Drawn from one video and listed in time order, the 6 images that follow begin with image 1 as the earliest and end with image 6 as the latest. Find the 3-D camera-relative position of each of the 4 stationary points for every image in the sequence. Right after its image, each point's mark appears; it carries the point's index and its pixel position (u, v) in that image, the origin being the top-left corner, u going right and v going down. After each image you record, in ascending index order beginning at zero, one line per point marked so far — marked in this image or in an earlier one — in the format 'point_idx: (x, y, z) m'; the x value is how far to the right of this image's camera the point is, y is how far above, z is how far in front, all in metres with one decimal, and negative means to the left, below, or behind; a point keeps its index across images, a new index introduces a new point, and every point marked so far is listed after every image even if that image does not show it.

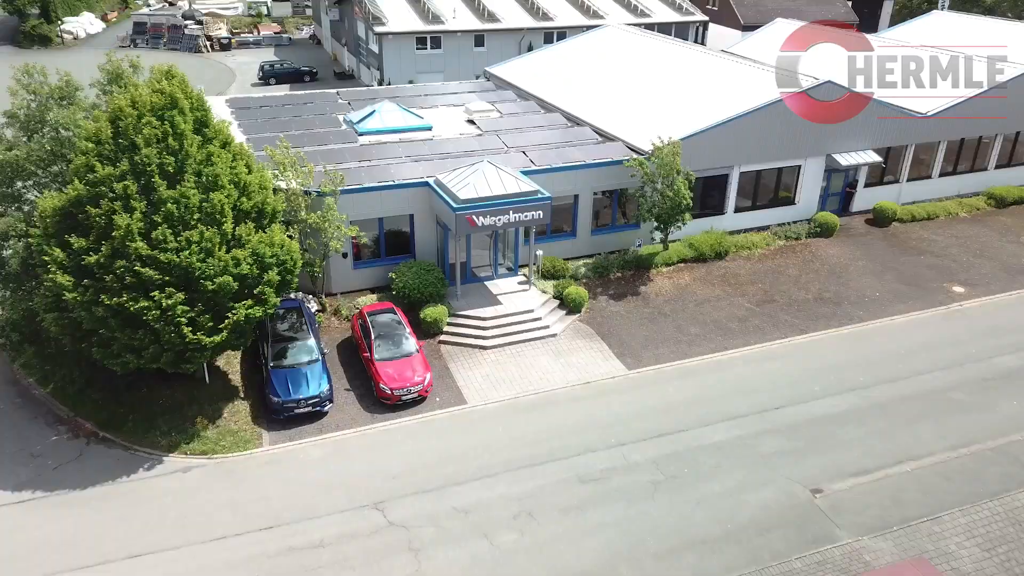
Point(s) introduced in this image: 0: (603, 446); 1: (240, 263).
0: (+2.2, -3.9, +19.9) m
1: (-6.3, +0.5, +18.9) m
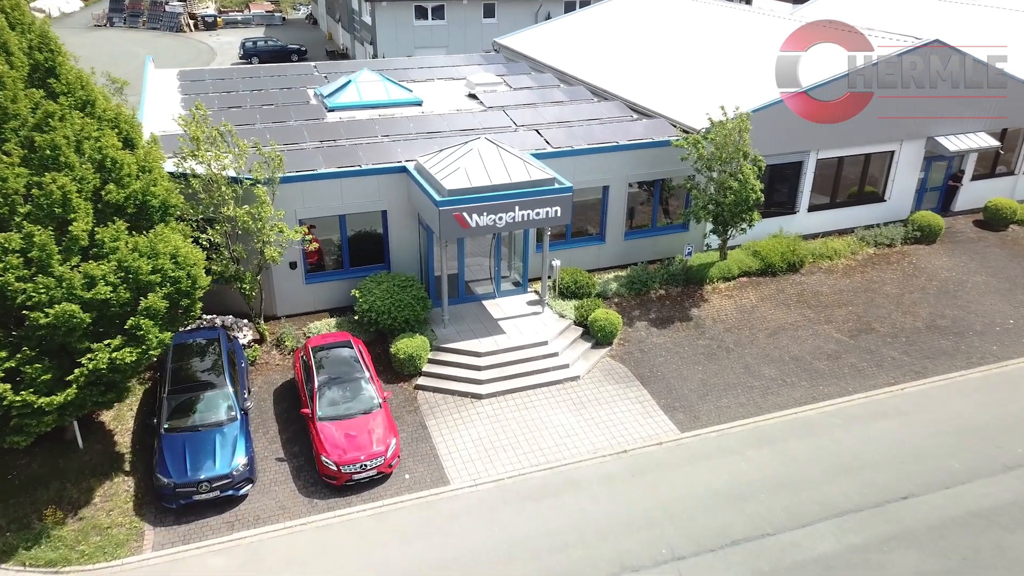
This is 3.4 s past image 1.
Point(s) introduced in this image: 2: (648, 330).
0: (+2.2, -4.4, +13.1) m
1: (-6.4, 0.0, +12.3) m
2: (+3.3, -1.0, +19.7) m
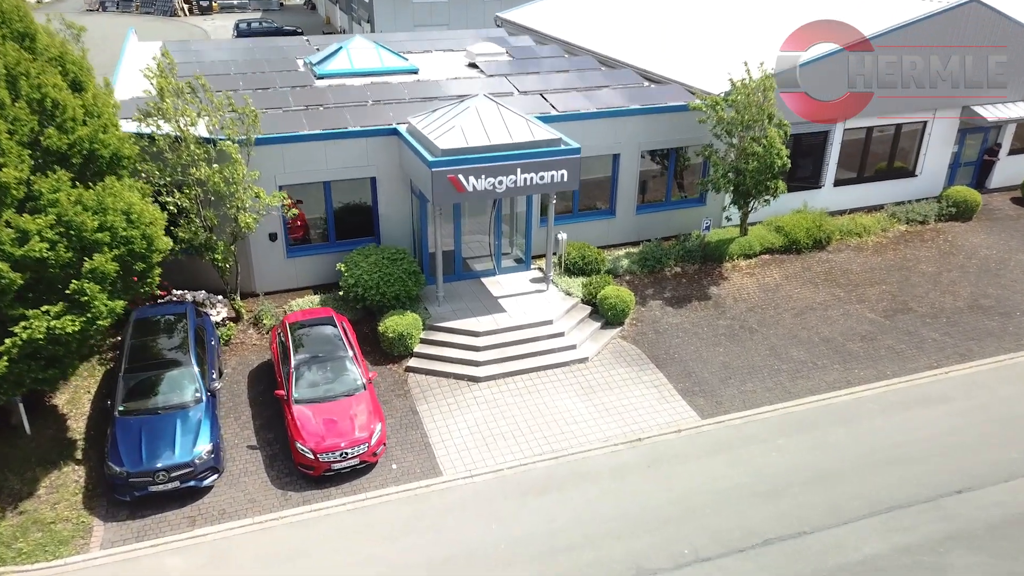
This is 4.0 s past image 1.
0: (+2.2, -3.9, +11.4) m
1: (-6.4, +0.6, +10.6) m
2: (+3.3, -0.5, +18.0) m
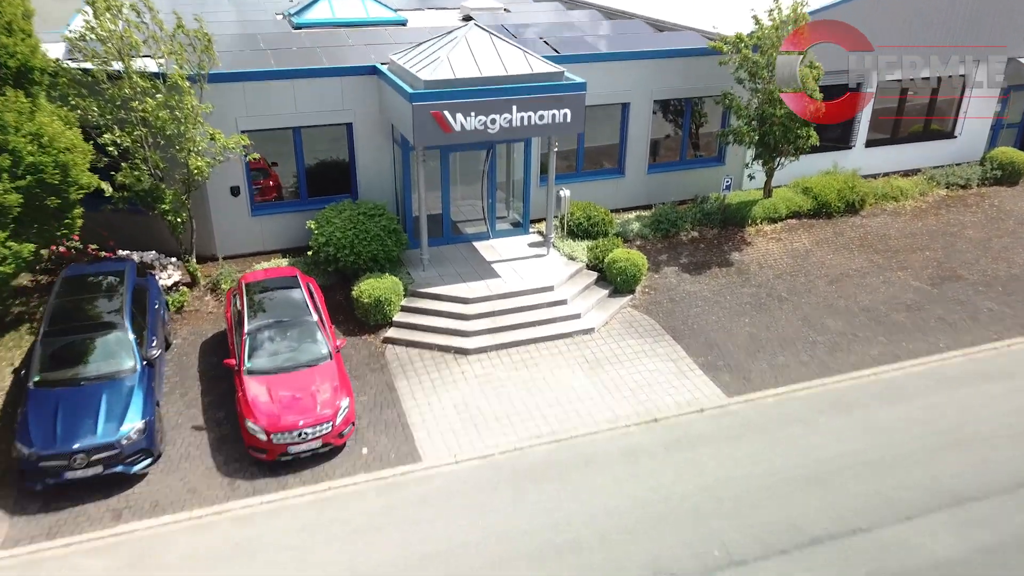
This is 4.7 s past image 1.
0: (+2.1, -3.2, +9.2) m
1: (-6.5, +1.3, +8.5) m
2: (+3.2, +0.2, +15.8) m
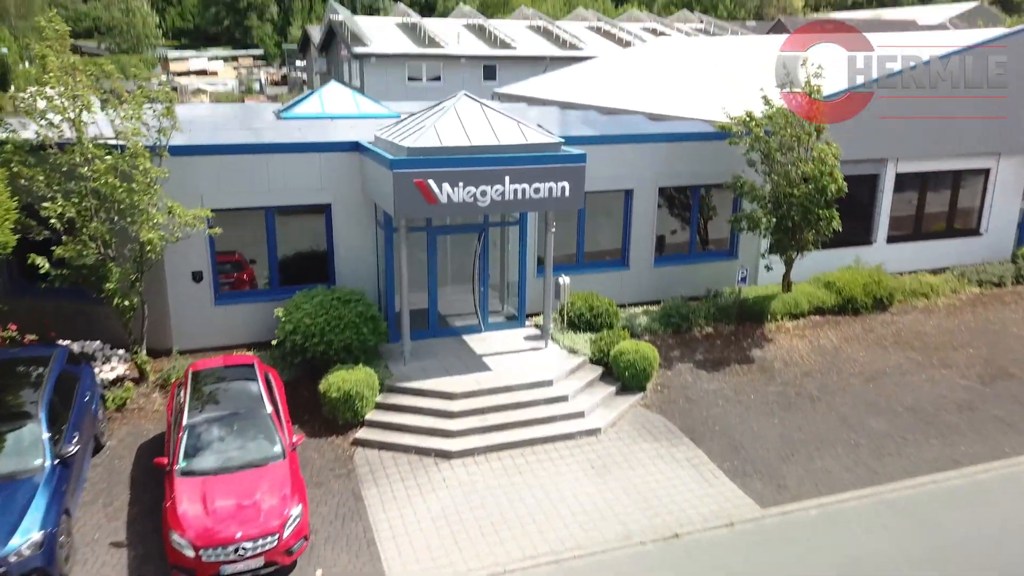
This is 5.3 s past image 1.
0: (+2.0, -3.8, +6.9) m
1: (-6.6, +0.8, +7.0) m
2: (+3.1, -1.5, +14.0) m
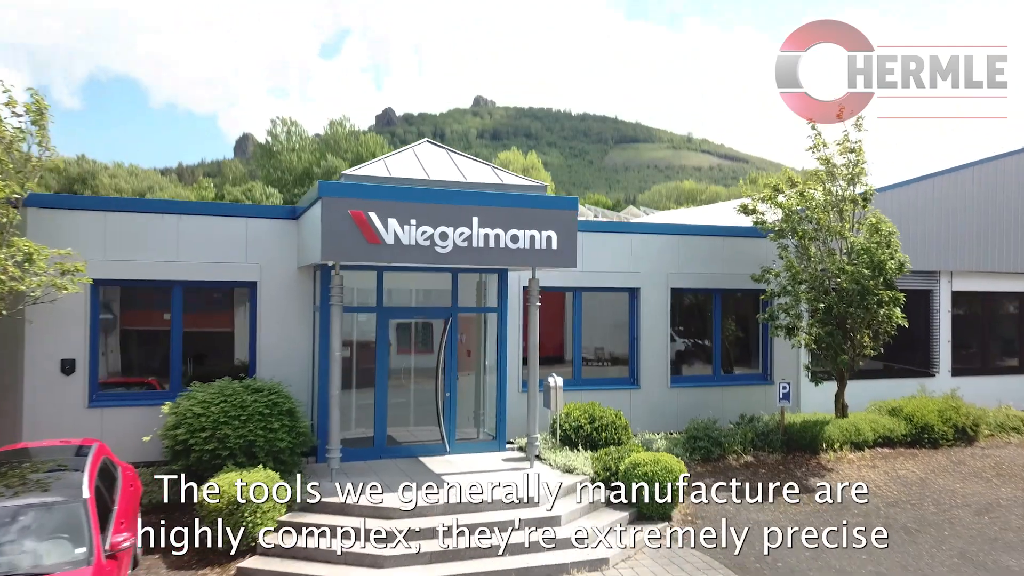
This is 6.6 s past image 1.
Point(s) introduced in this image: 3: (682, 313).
0: (+1.6, -2.8, +2.7) m
1: (-7.0, +1.5, +4.1) m
2: (+2.8, -2.7, +10.1) m
3: (+2.9, -0.2, +13.5) m
